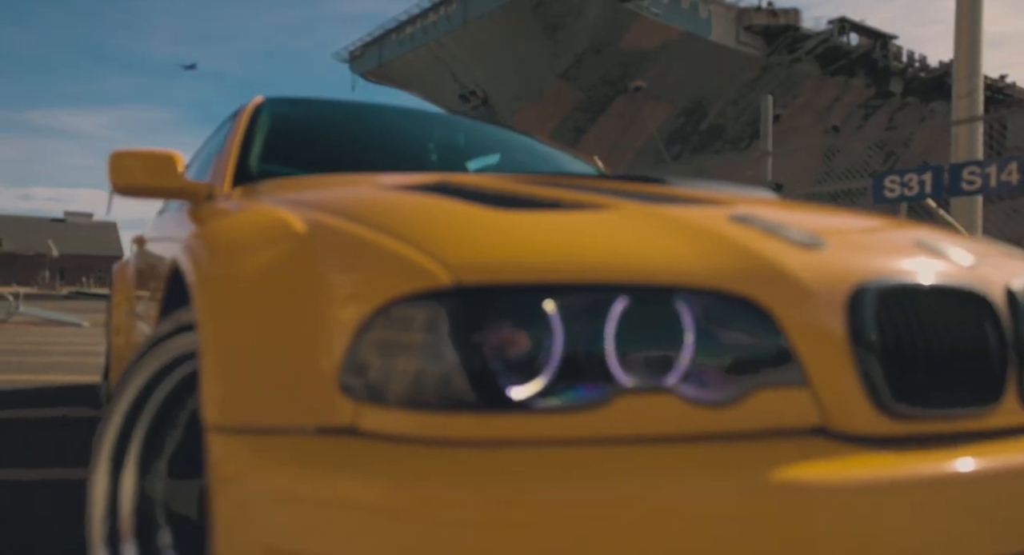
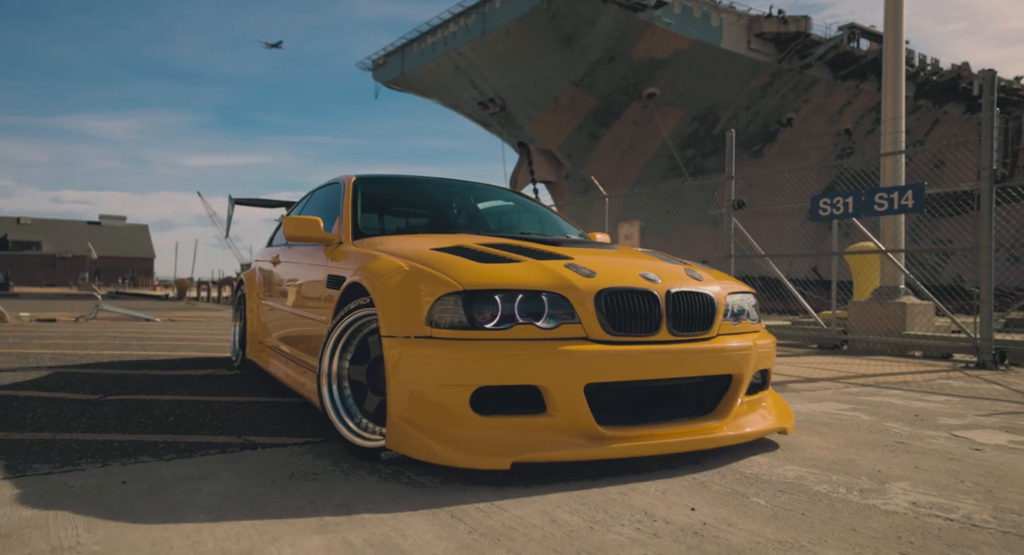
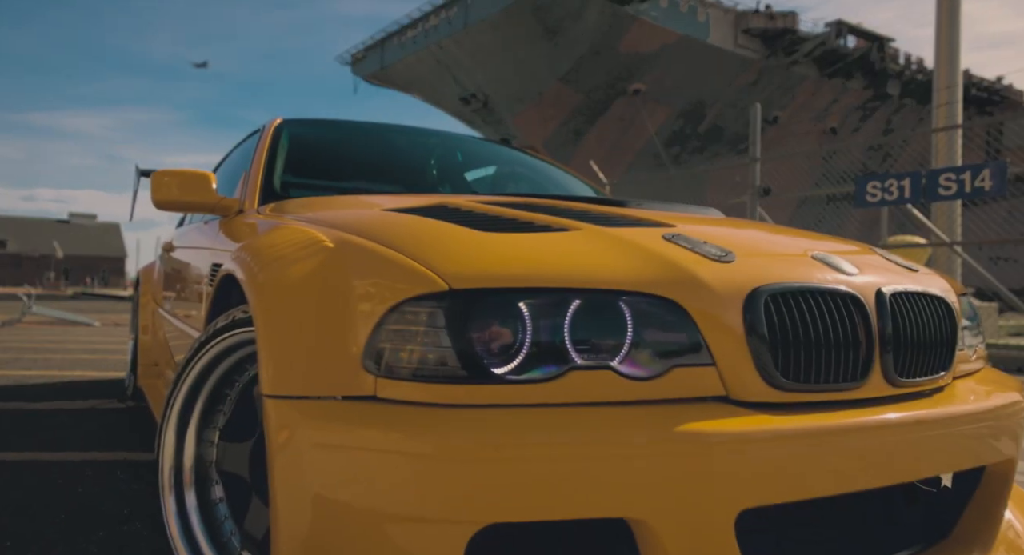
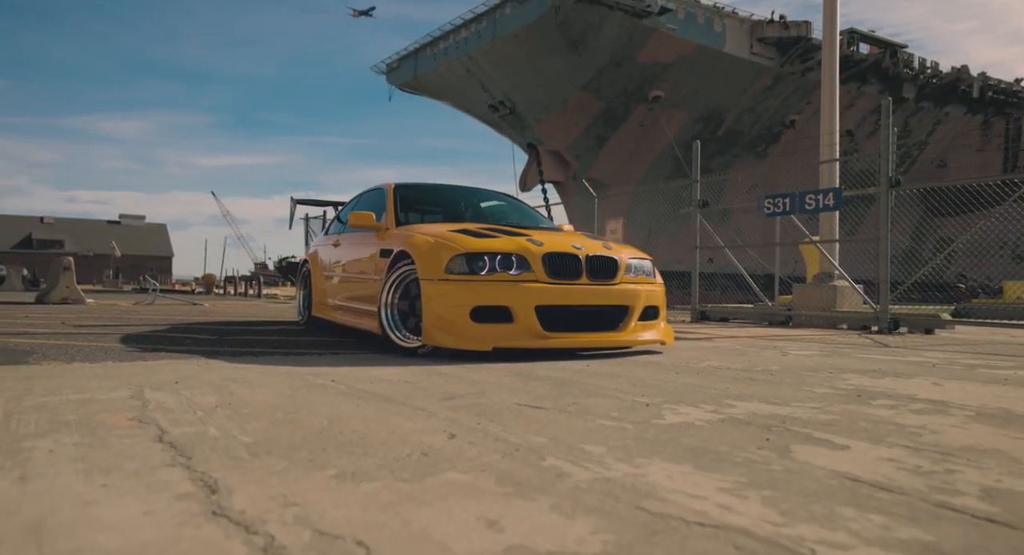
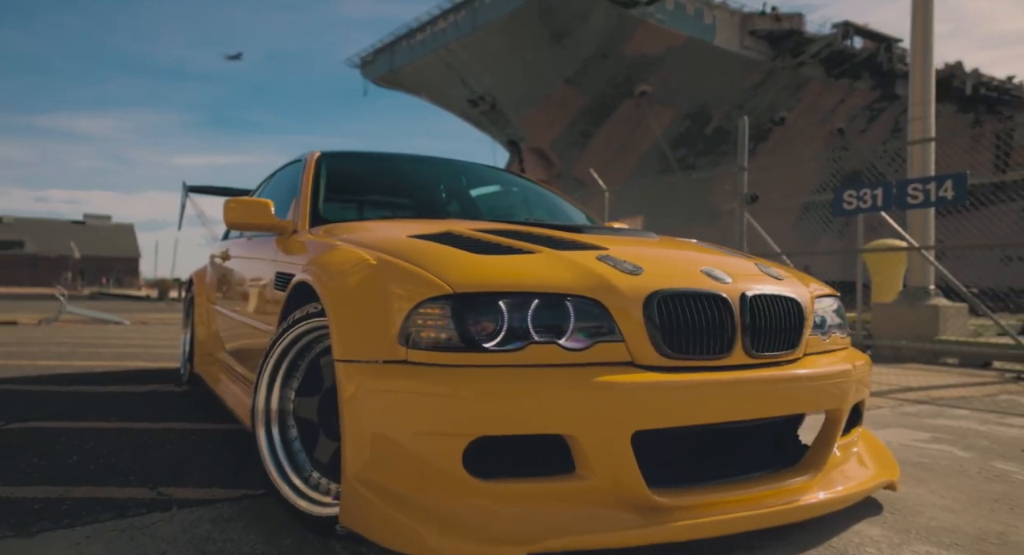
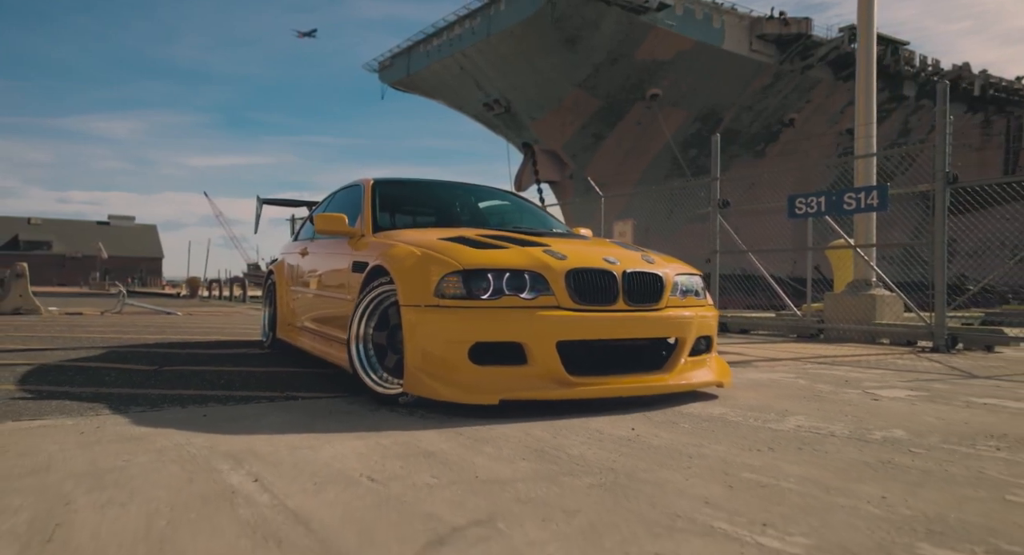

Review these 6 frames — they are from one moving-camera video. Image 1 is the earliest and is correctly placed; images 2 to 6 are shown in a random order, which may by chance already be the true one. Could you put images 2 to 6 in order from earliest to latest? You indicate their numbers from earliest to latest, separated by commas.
3, 5, 2, 6, 4
